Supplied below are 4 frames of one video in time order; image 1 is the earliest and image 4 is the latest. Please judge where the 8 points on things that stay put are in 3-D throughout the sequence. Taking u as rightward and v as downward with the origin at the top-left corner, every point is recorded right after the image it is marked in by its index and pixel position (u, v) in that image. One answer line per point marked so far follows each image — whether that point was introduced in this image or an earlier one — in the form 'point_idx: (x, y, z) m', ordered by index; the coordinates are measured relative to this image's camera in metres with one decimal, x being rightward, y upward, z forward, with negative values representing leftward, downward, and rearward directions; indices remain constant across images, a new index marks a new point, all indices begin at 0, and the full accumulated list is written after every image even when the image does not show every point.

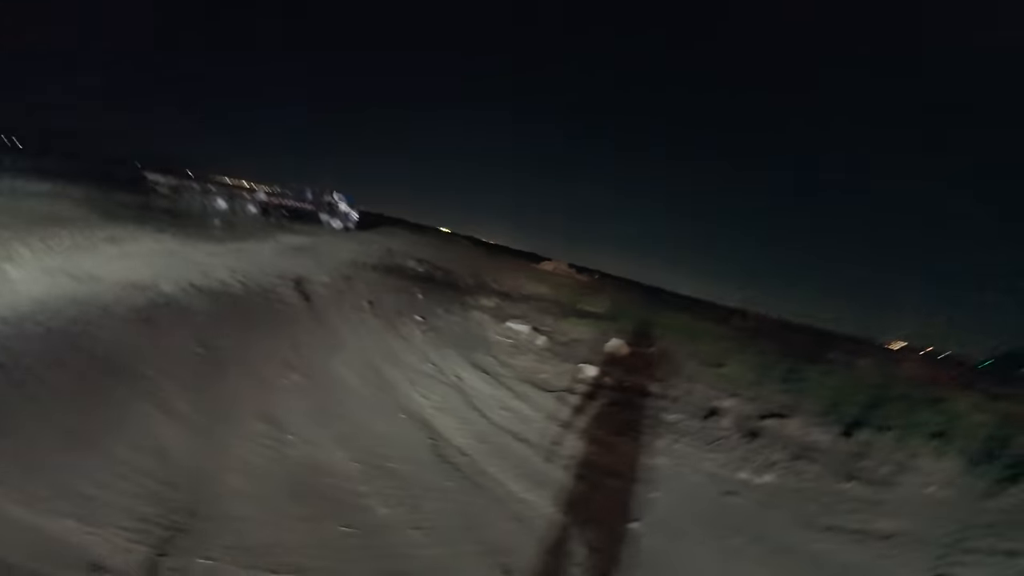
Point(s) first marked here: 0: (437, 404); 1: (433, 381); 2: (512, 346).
0: (-0.9, -1.3, +5.2) m
1: (-1.1, -1.3, +5.8) m
2: (-0.6, -1.3, +7.2) m
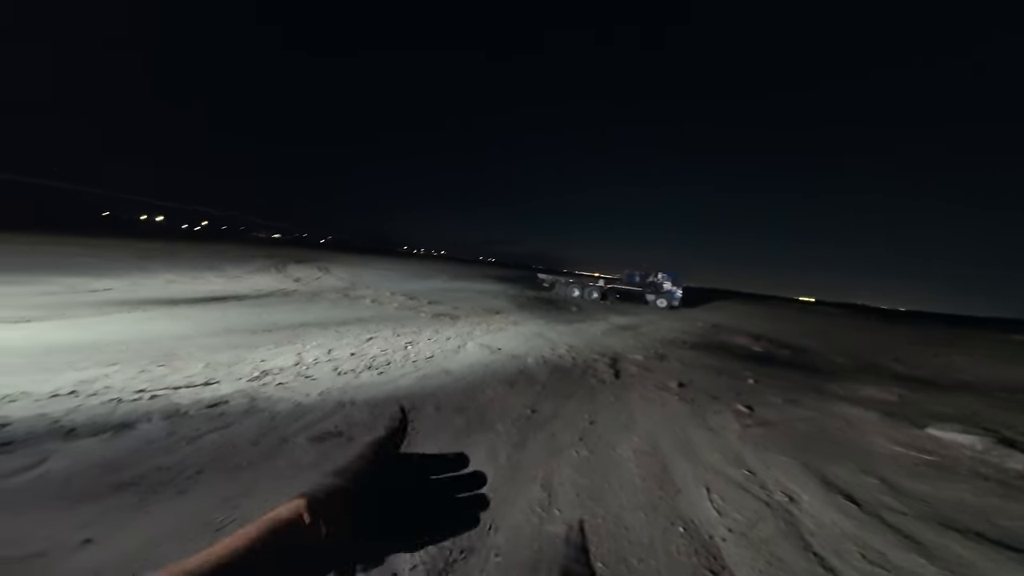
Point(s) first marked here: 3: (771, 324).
0: (+1.9, -2.2, +4.6) m
1: (+2.3, -2.2, +5.1) m
2: (+3.7, -2.3, +5.5) m
3: (+8.4, -1.2, +16.3) m
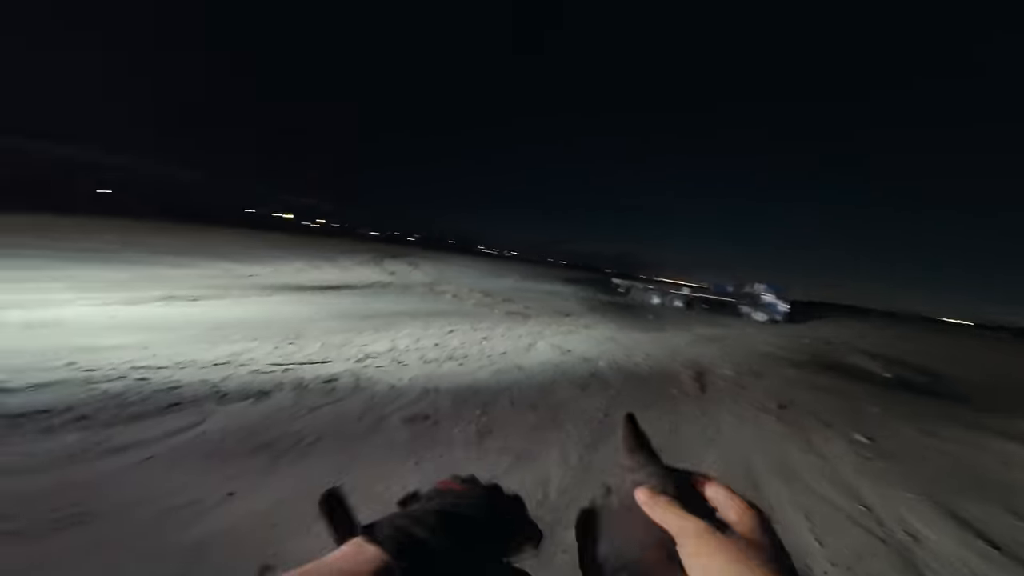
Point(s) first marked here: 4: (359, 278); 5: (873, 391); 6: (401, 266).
0: (+2.4, -2.3, +4.1) m
1: (+2.8, -2.3, +4.6) m
2: (+4.3, -2.5, +4.7) m
3: (+11.1, -1.5, +14.3) m
4: (-4.6, +0.3, +16.5) m
5: (+6.9, -1.9, +9.4) m
6: (-3.8, +0.9, +19.7) m
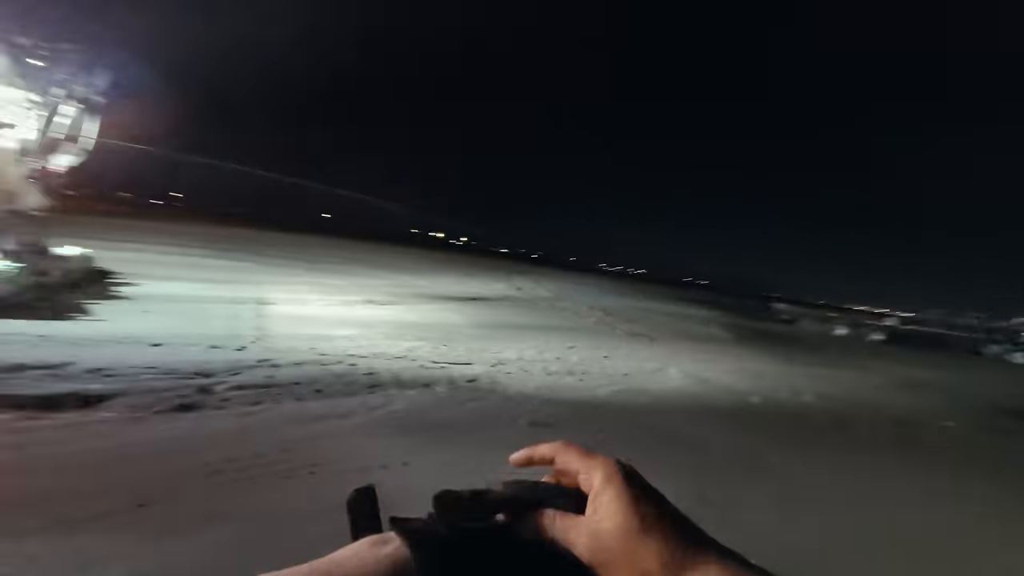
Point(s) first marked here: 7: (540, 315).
0: (+3.2, -2.6, +3.6) m
1: (+3.8, -2.6, +4.0) m
2: (+5.2, -2.8, +3.8) m
3: (+14.0, -2.6, +11.5) m
4: (-0.7, -0.1, +17.3) m
5: (+8.8, -2.6, +7.8) m
6: (+0.8, +0.3, +20.3) m
7: (+0.9, -0.8, +13.9) m
